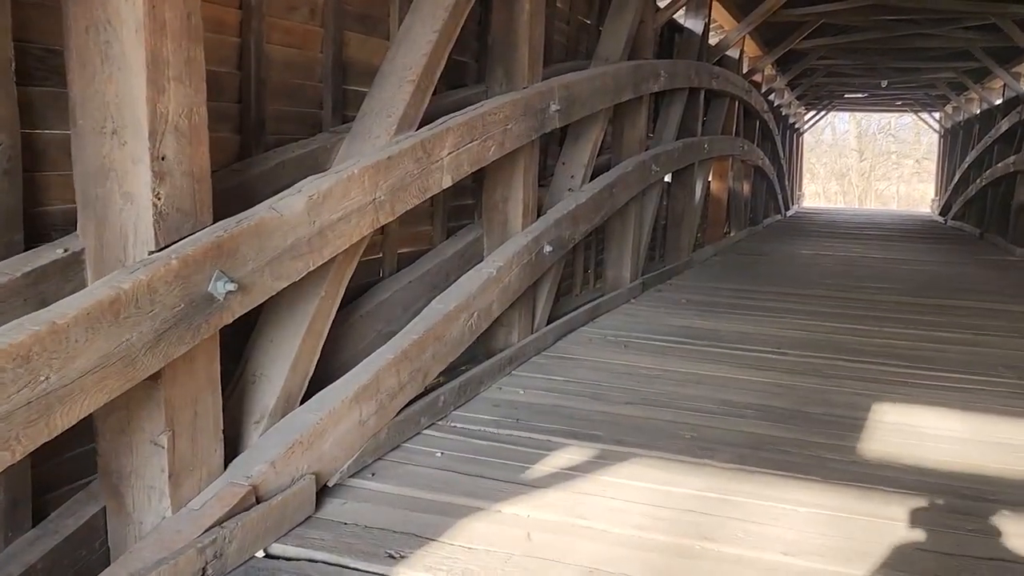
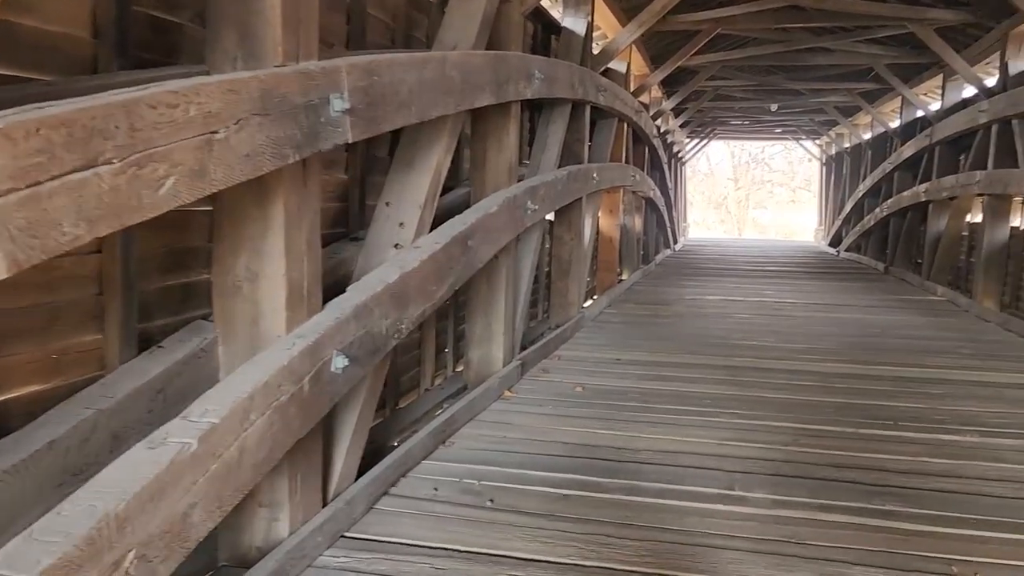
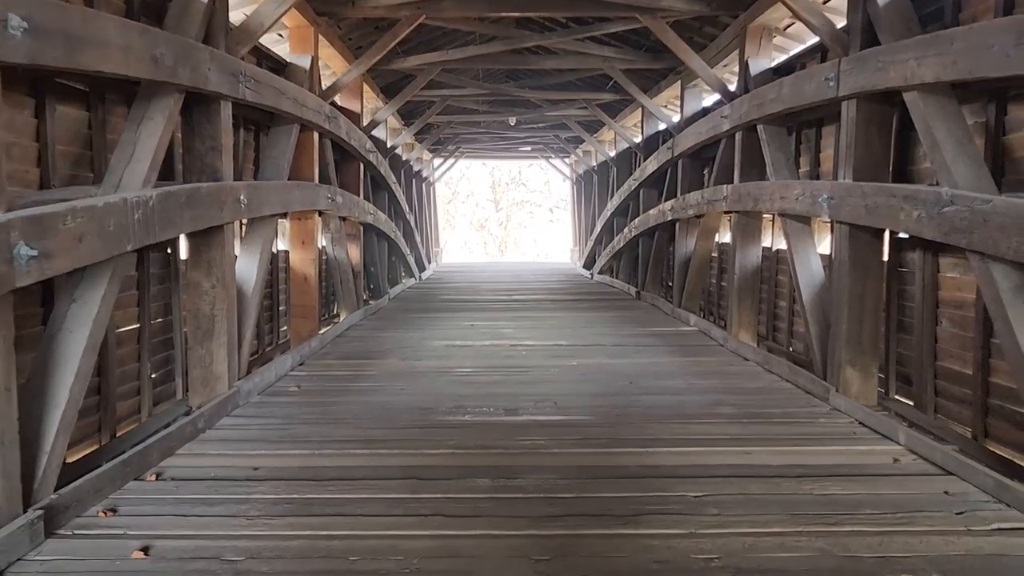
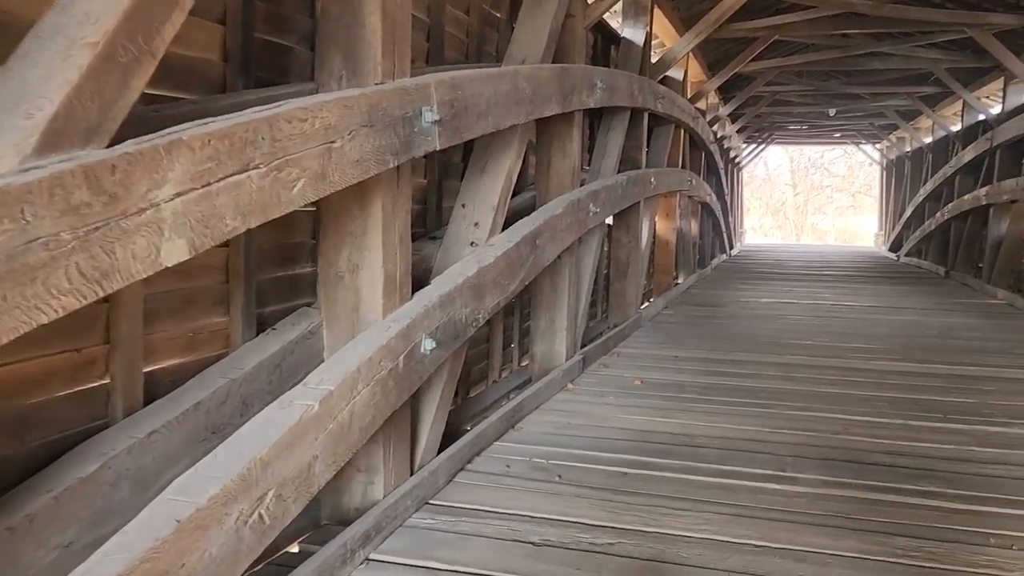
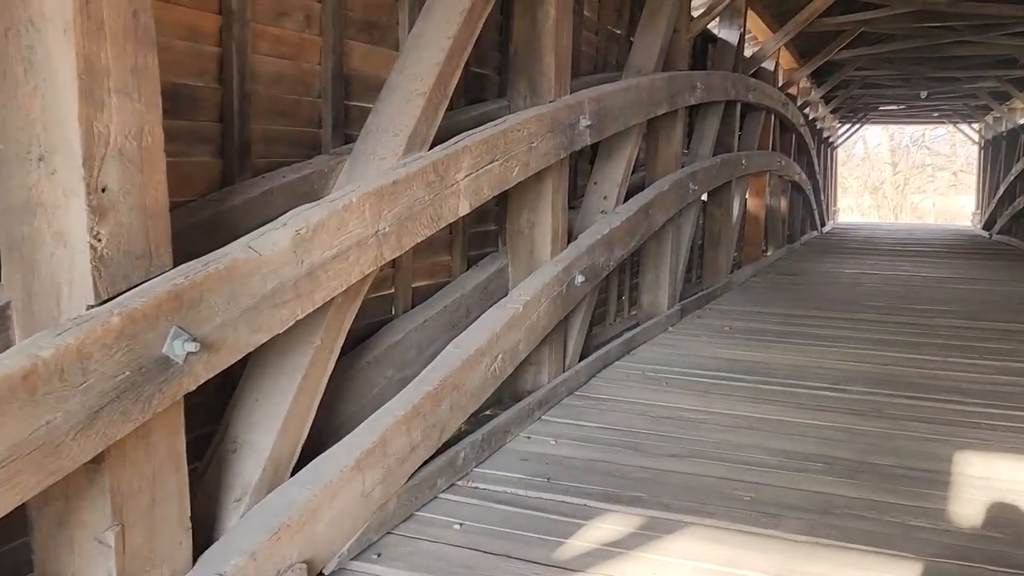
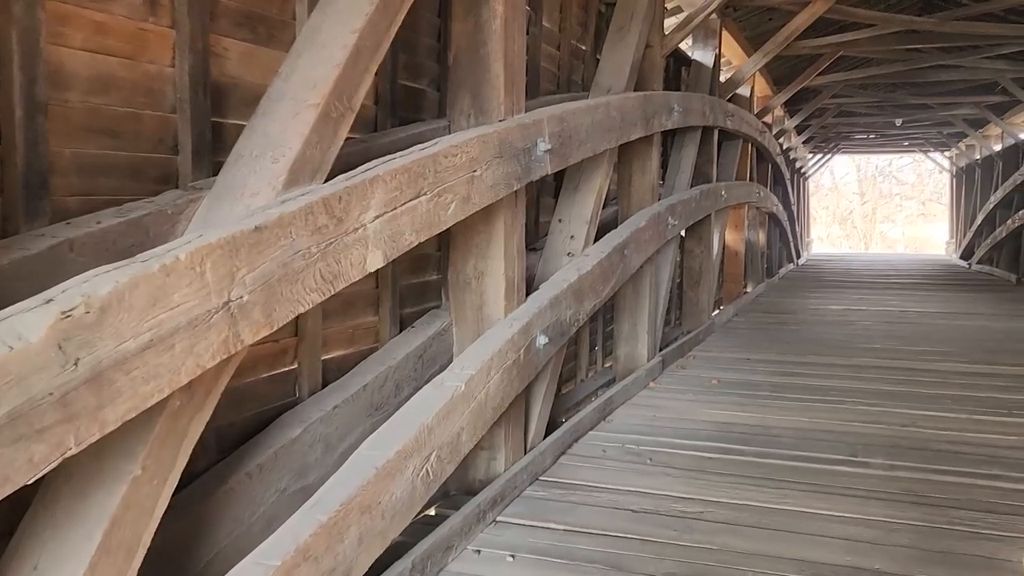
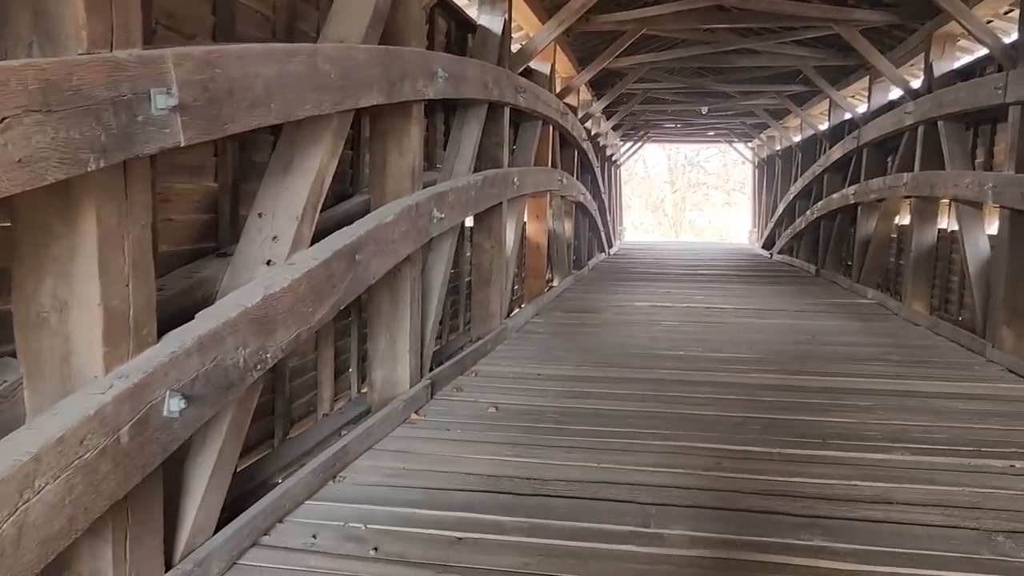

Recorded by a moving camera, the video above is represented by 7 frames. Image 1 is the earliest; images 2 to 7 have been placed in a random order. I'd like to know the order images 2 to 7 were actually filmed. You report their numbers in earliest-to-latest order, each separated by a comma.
5, 6, 4, 2, 7, 3
